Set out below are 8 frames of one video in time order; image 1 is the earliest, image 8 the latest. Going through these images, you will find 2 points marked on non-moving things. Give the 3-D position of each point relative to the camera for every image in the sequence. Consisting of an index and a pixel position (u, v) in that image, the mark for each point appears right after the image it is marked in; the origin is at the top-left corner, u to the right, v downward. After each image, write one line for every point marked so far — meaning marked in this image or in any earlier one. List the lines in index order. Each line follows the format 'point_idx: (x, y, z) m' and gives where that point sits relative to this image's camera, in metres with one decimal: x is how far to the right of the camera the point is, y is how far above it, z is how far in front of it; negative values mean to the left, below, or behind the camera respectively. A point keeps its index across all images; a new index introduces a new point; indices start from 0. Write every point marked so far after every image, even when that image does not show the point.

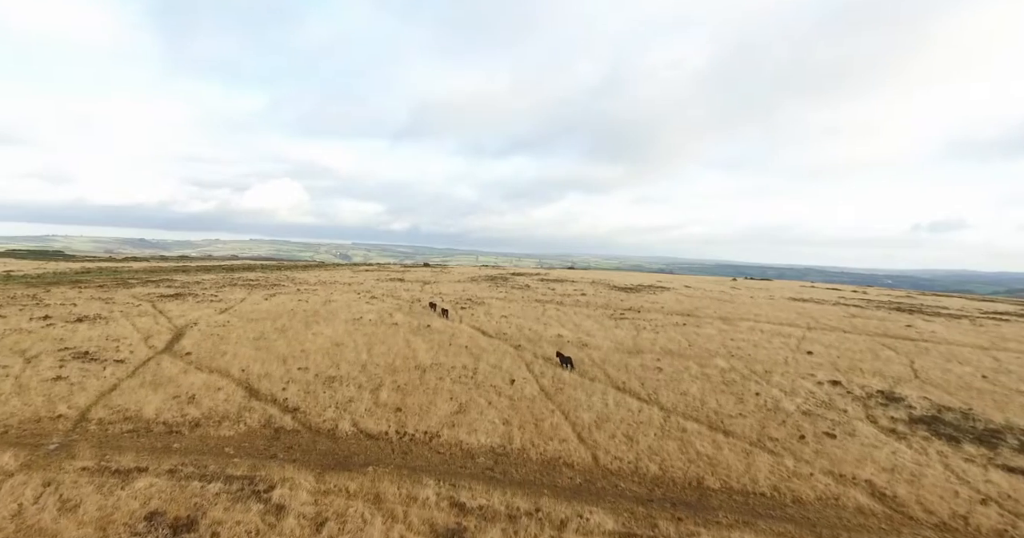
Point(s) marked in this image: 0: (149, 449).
0: (-13.2, -6.5, +14.2) m
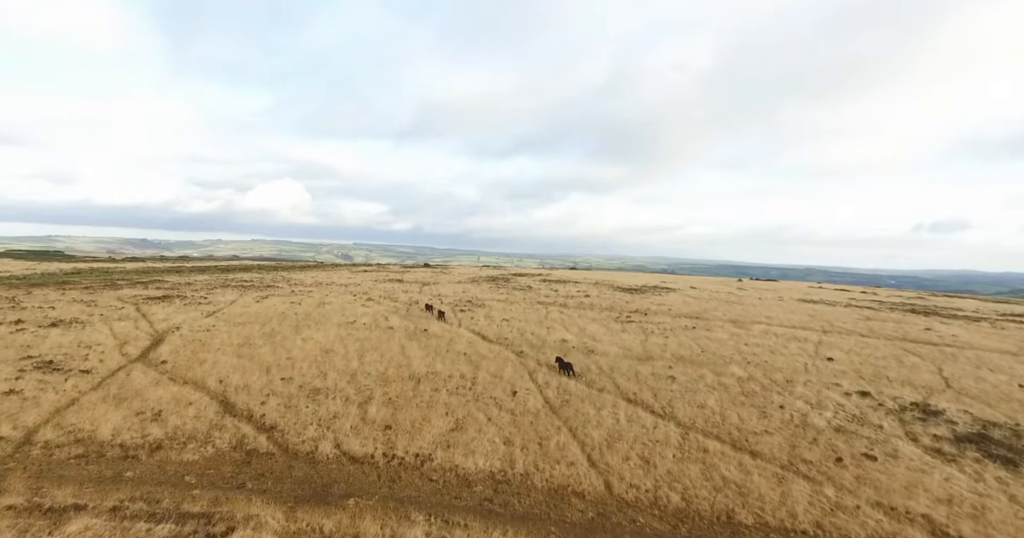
0: (-13.1, -6.6, +12.3) m
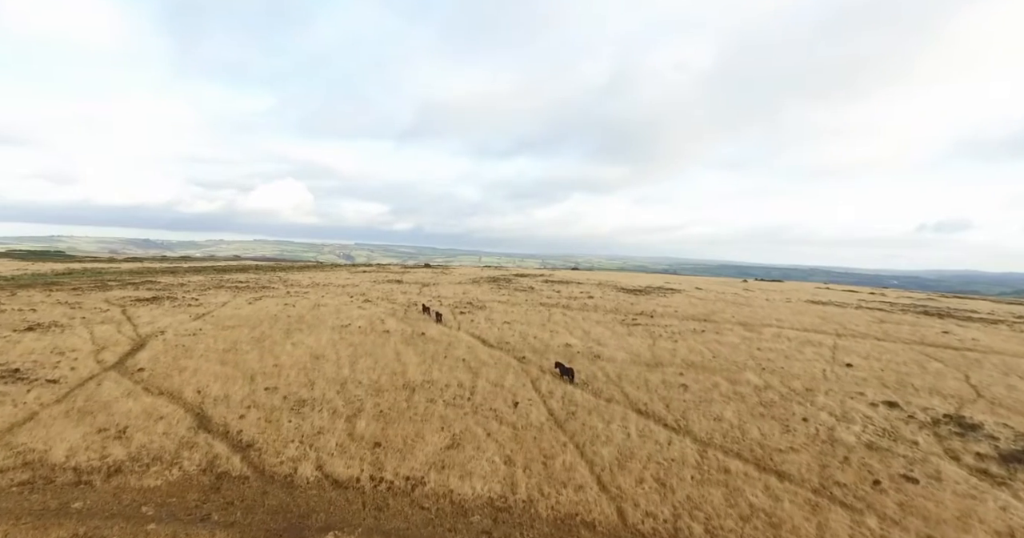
0: (-13.1, -6.7, +10.7) m
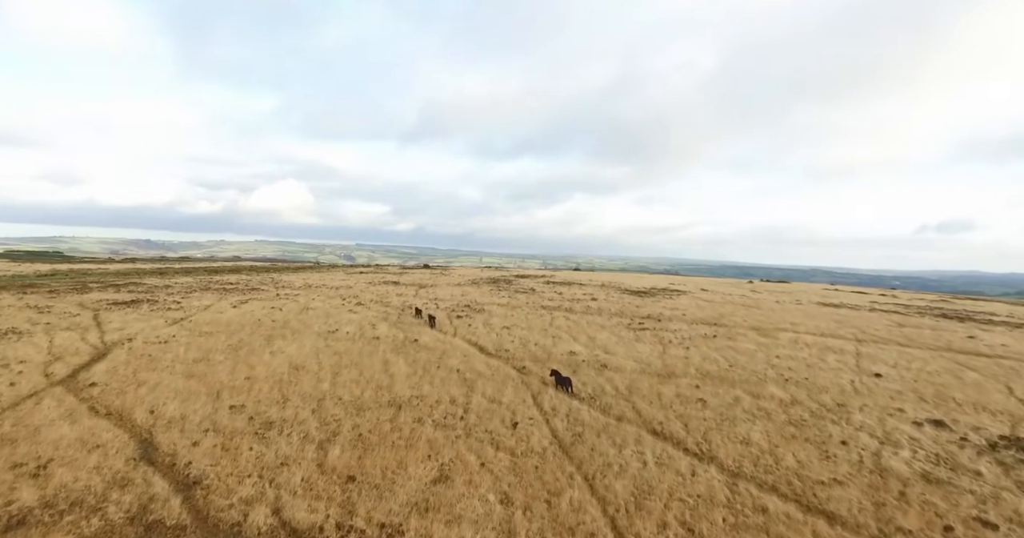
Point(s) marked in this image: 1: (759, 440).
0: (-13.2, -6.8, +8.3) m
1: (+11.4, -7.9, +18.1) m
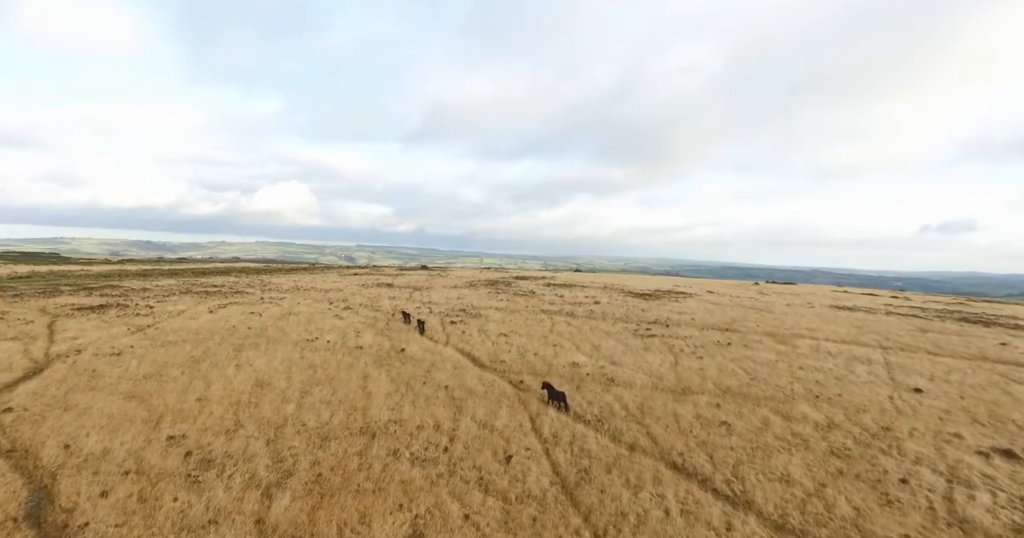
0: (-13.4, -6.9, +5.4) m
1: (+11.2, -8.0, +15.1) m
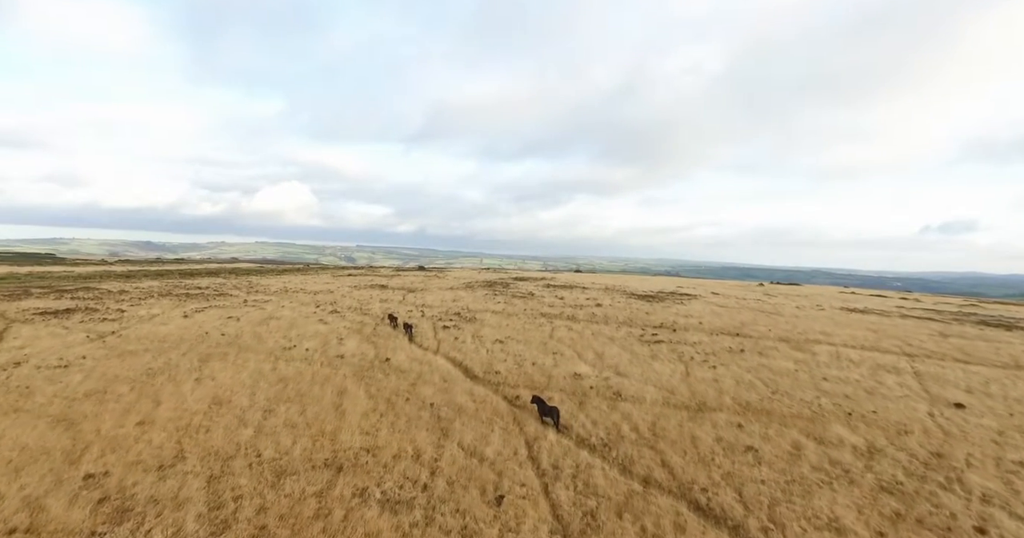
0: (-13.7, -7.0, +2.8) m
1: (+10.9, -8.1, +12.5) m
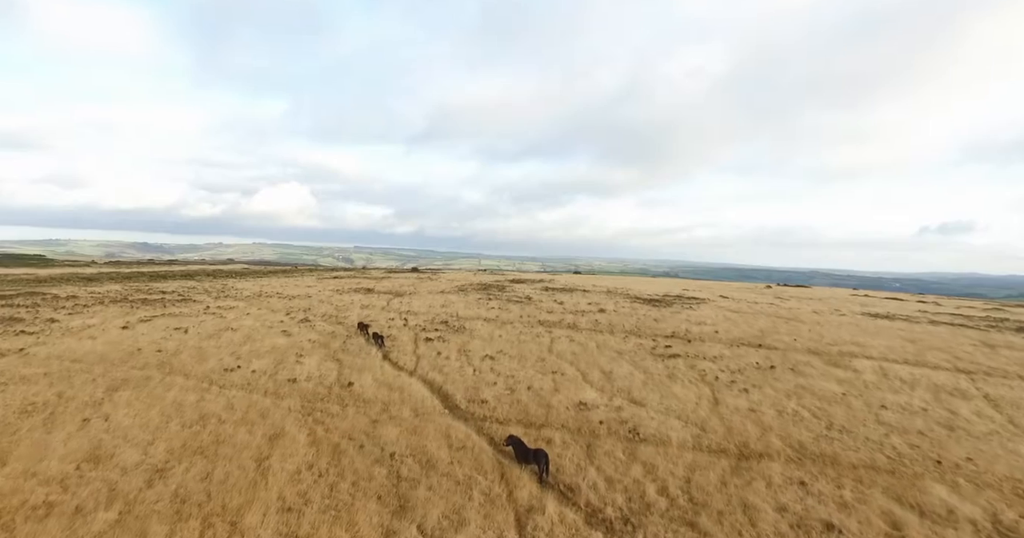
0: (-14.1, -7.1, -2.2) m
1: (+10.4, -8.3, +7.7) m
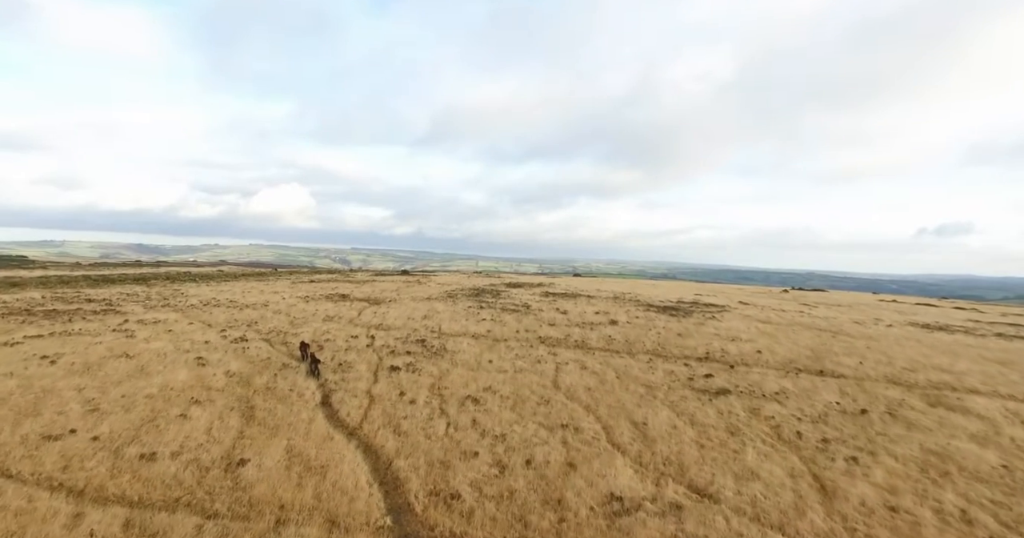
0: (-14.4, -7.3, -10.5) m
1: (+10.1, -8.5, -0.5) m
